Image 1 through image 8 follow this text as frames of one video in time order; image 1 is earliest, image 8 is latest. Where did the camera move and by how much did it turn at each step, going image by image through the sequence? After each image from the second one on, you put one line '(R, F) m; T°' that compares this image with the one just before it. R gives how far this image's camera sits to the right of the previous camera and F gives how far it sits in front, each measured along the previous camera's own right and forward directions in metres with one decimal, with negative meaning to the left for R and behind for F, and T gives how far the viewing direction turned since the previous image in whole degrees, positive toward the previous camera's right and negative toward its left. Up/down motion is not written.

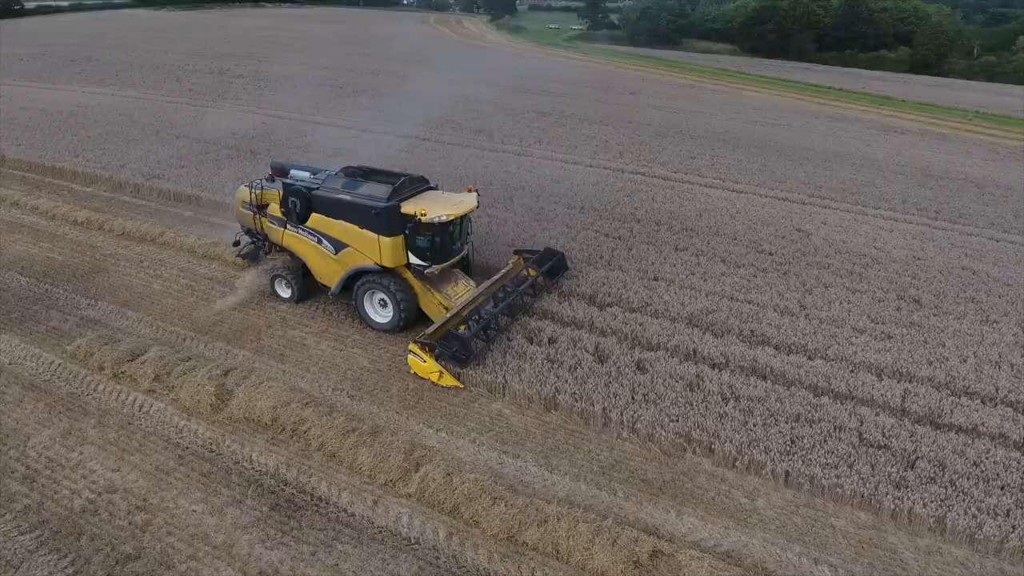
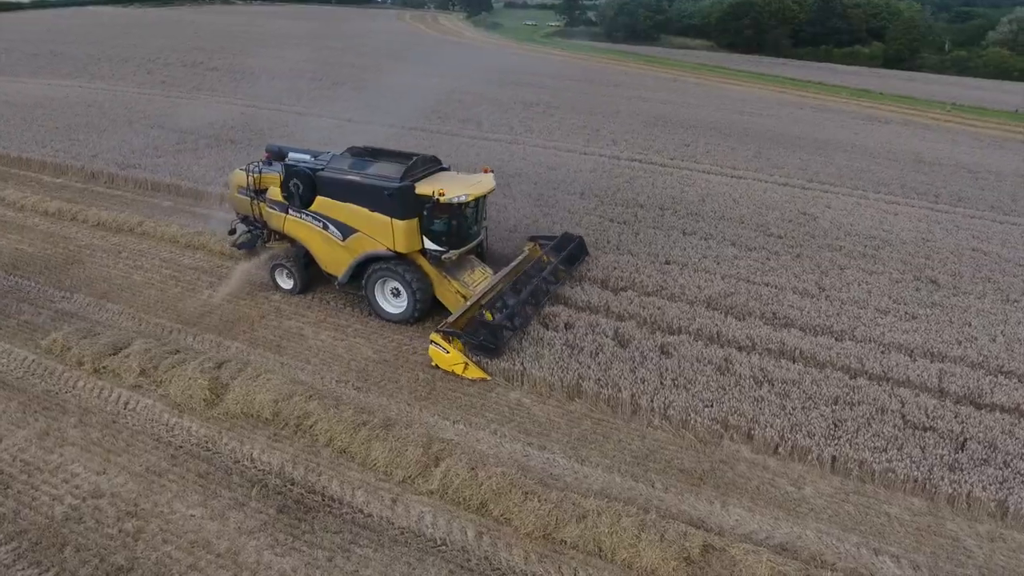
(-0.4, +0.6) m; +2°
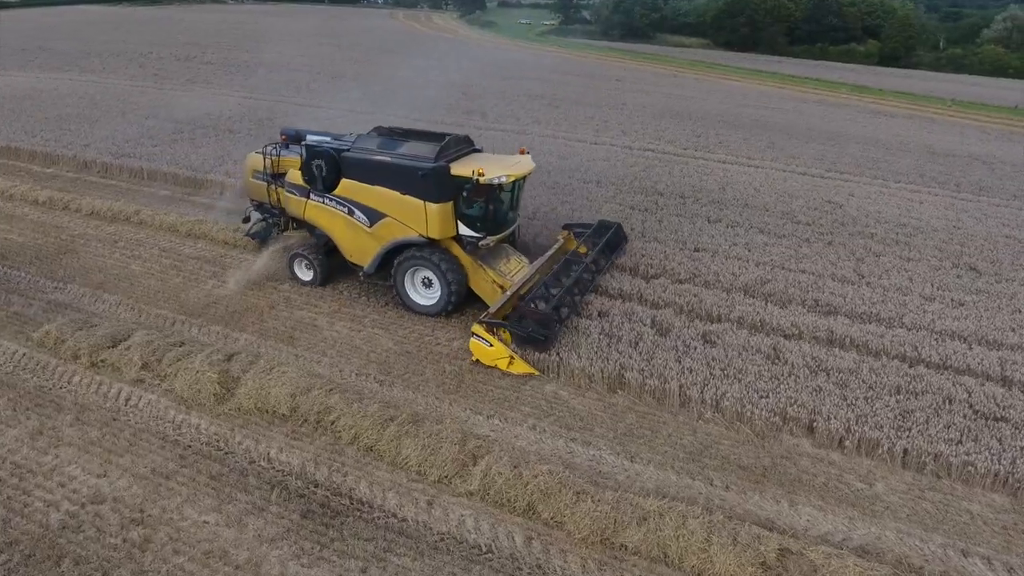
(-0.4, +0.6) m; +1°
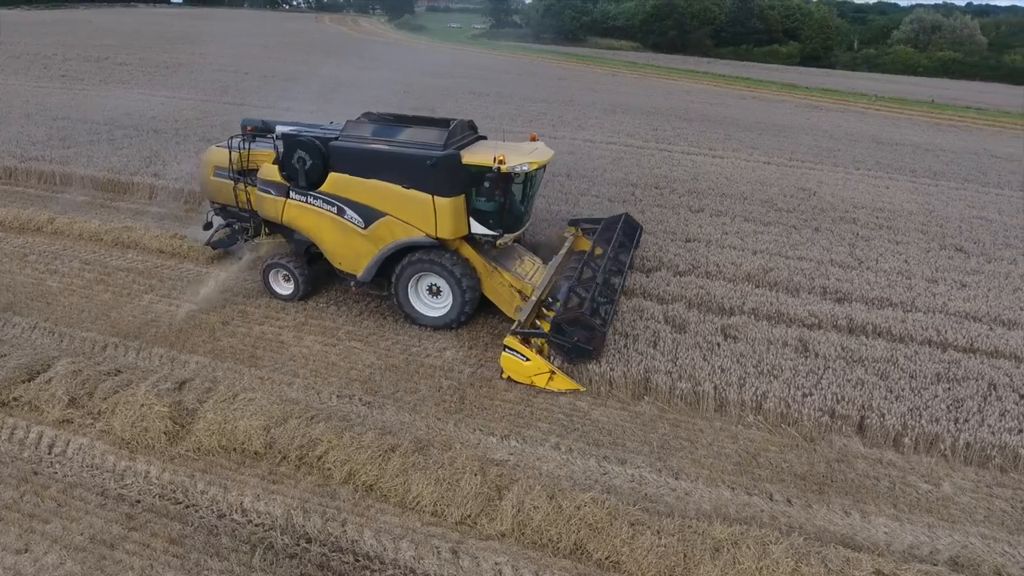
(-0.6, +1.0) m; +5°
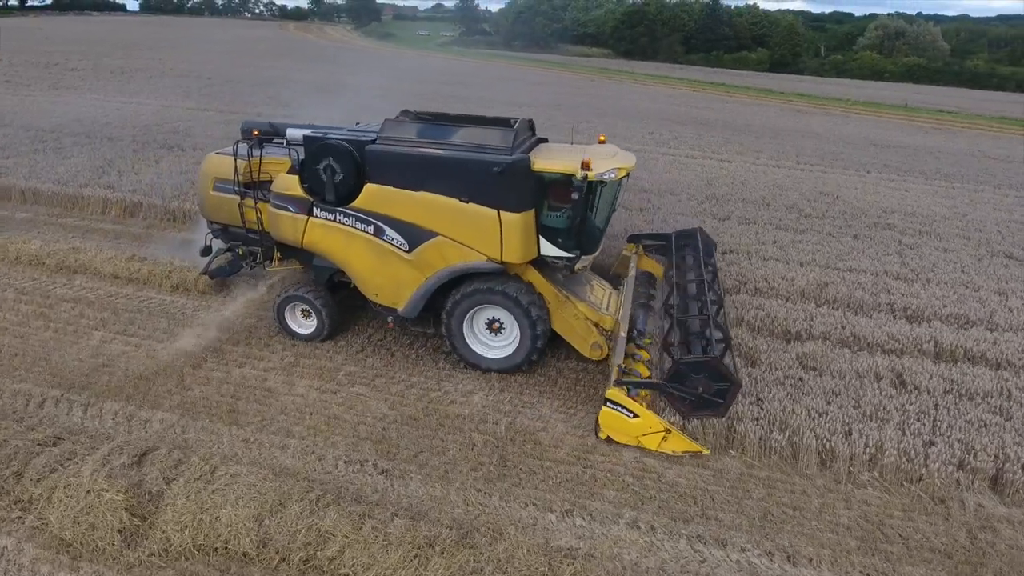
(-0.5, +1.2) m; +3°
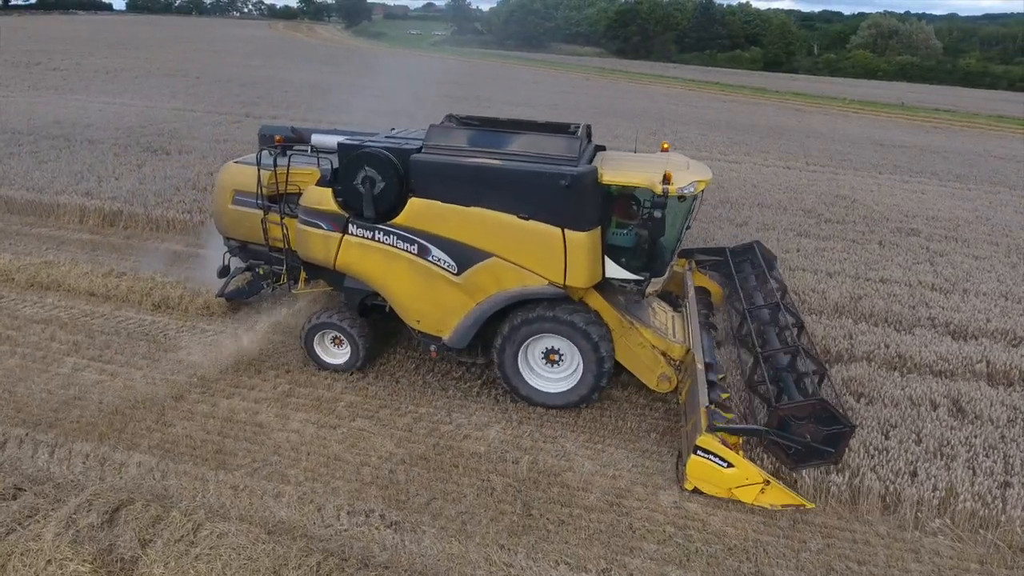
(-0.2, +0.5) m; +1°
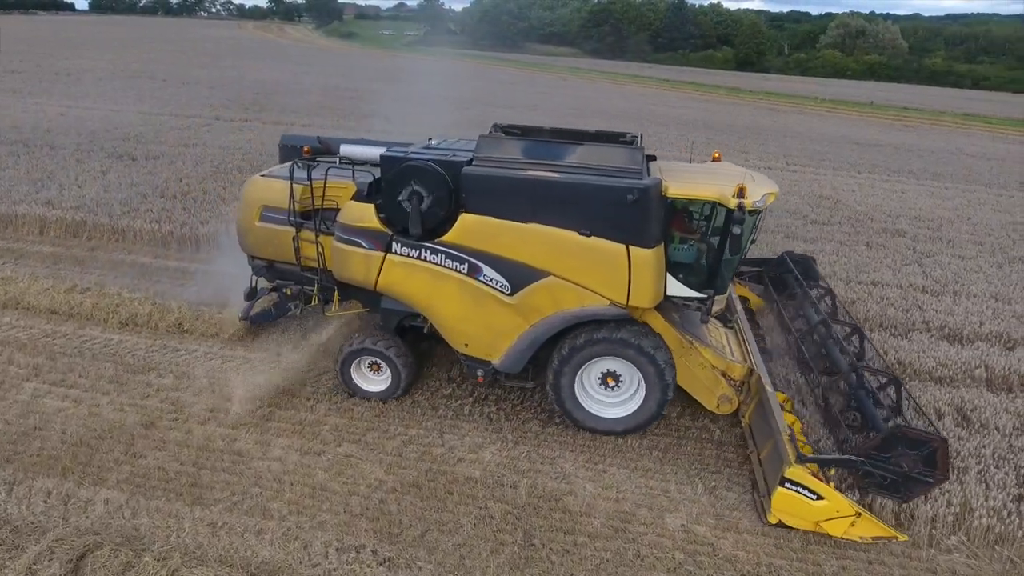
(-0.1, +0.2) m; +2°
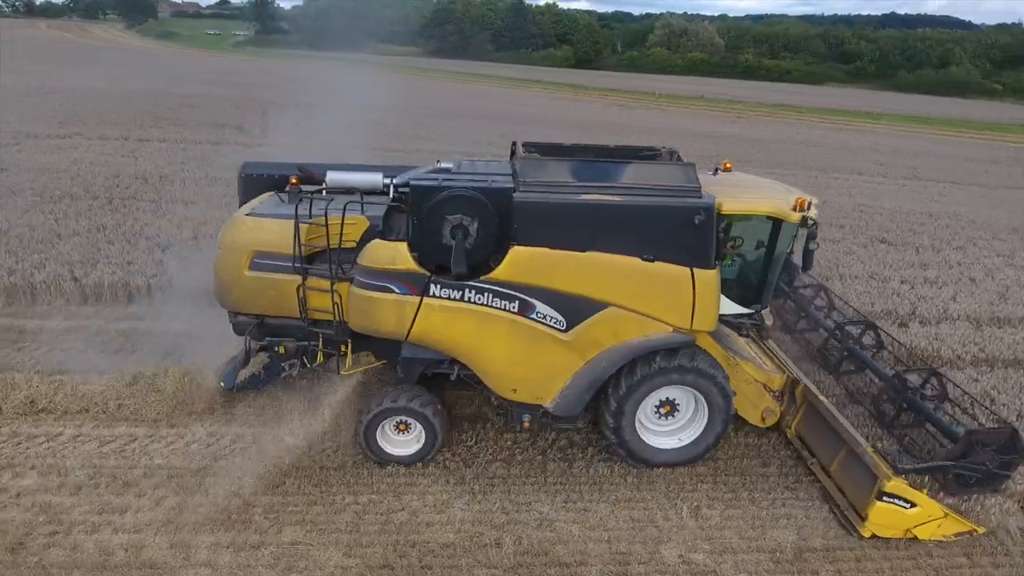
(-0.6, +0.6) m; +12°
